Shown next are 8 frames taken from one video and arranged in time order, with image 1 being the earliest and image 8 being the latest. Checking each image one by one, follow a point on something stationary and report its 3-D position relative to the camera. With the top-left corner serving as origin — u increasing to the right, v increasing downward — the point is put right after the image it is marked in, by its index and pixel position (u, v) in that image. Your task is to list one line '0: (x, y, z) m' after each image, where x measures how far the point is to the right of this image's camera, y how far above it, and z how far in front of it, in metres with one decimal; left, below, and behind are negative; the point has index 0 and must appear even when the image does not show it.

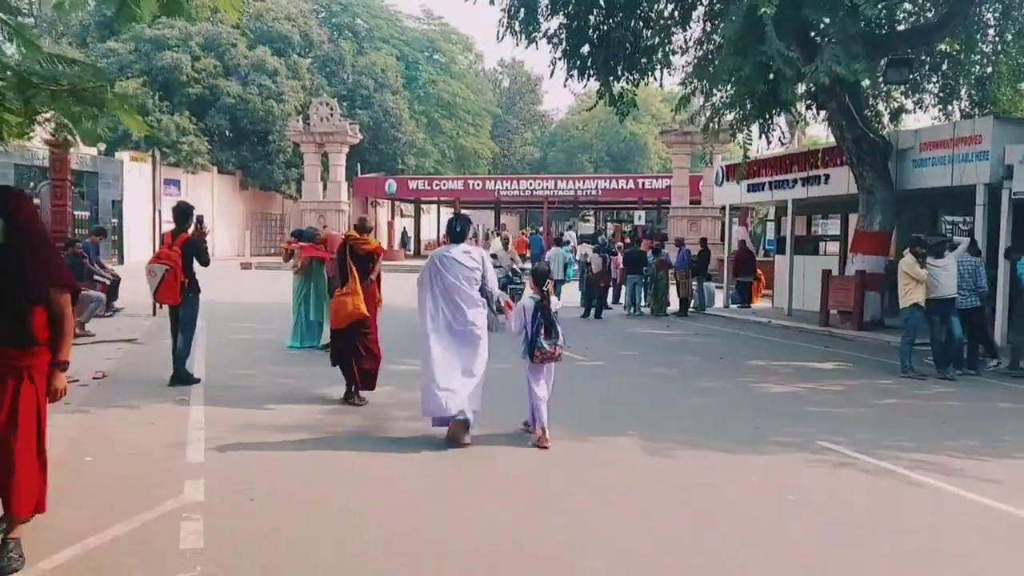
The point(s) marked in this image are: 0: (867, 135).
0: (+6.8, +2.9, +15.9) m
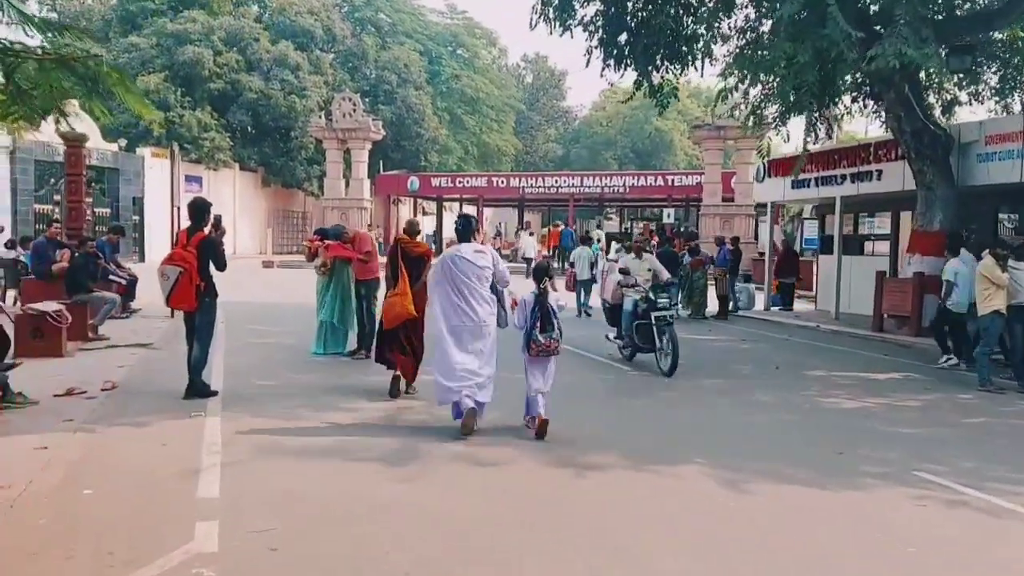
0: (+7.4, +2.9, +14.9) m
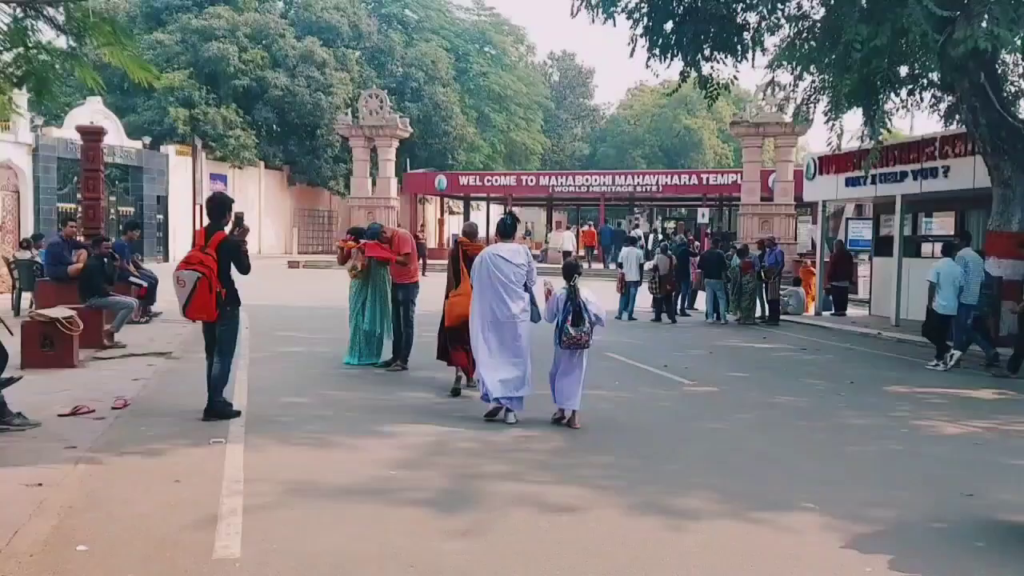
0: (+8.1, +2.8, +13.7) m
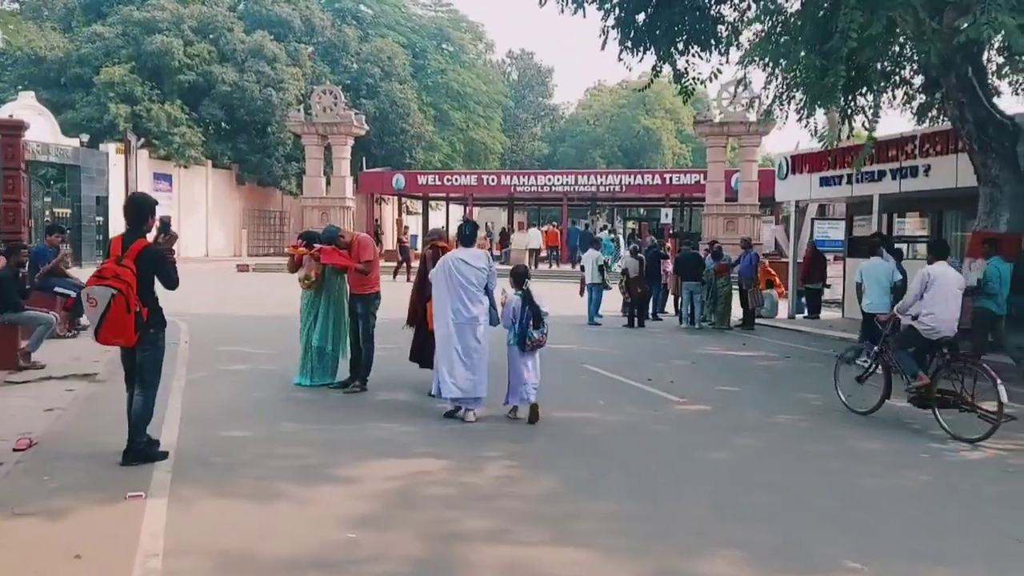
0: (+7.6, +2.7, +13.1) m
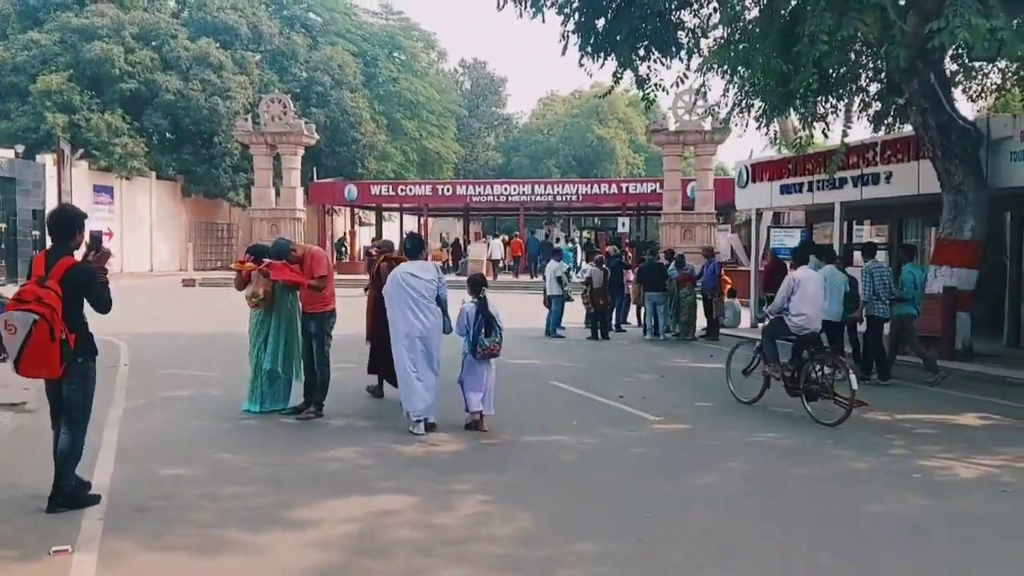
0: (+7.0, +2.6, +13.1) m
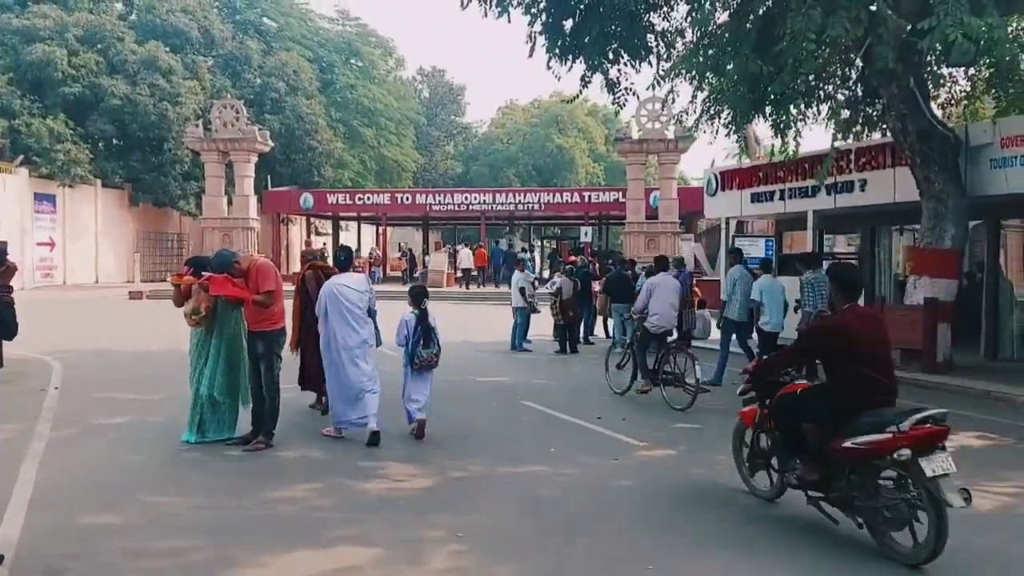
0: (+6.5, +2.4, +12.7) m
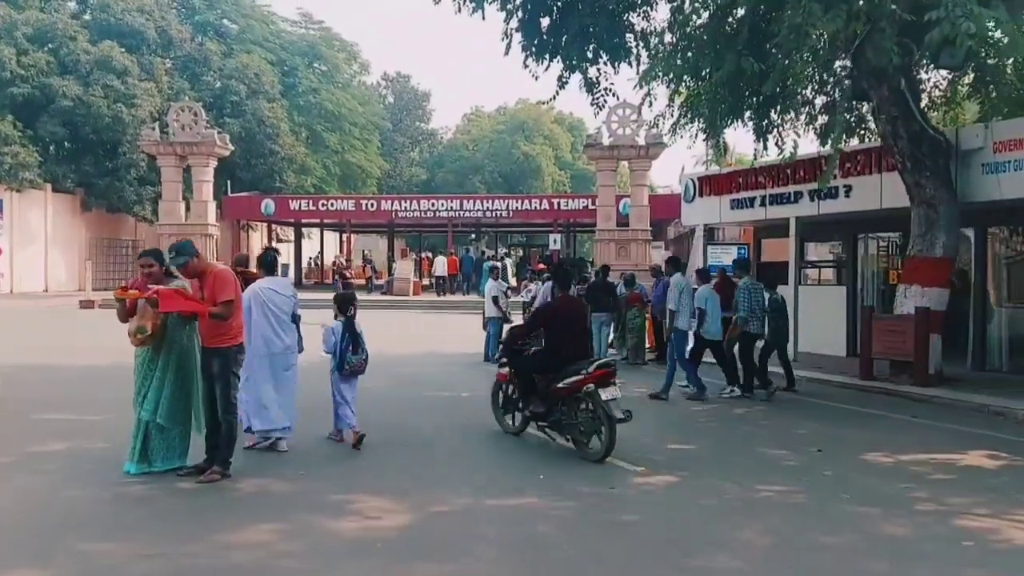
0: (+6.1, +2.3, +12.3) m
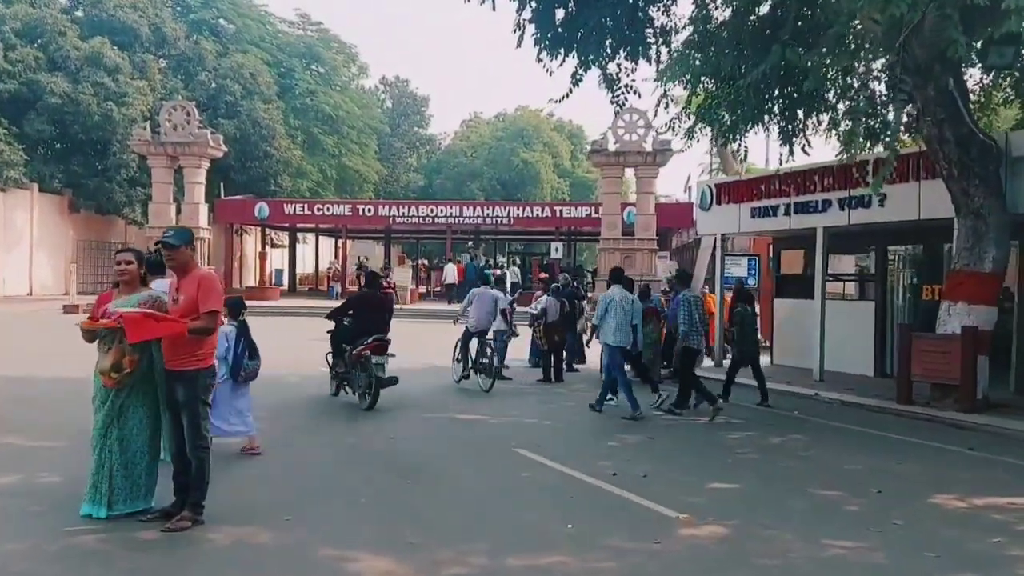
0: (+6.3, +2.0, +11.3) m
